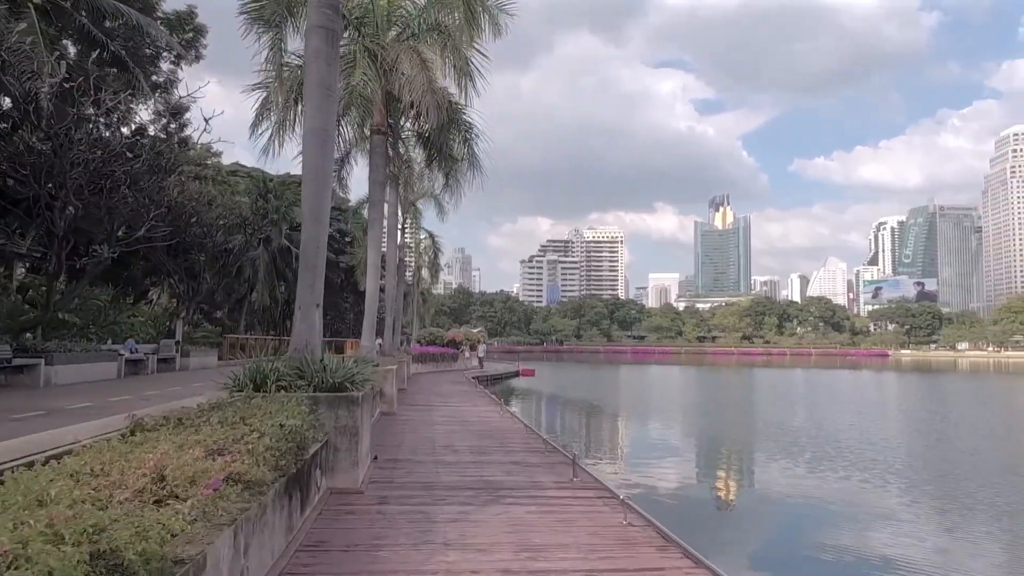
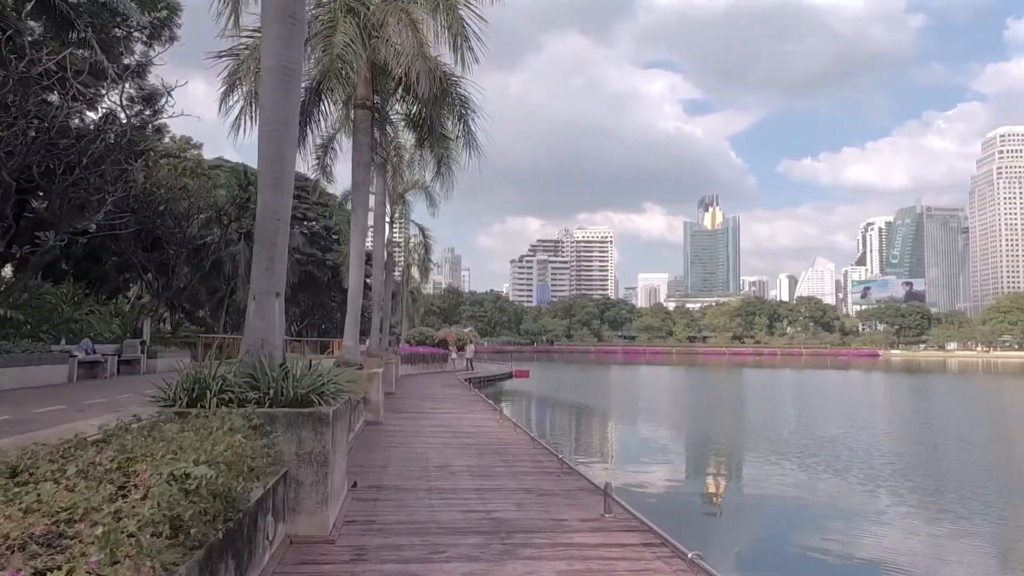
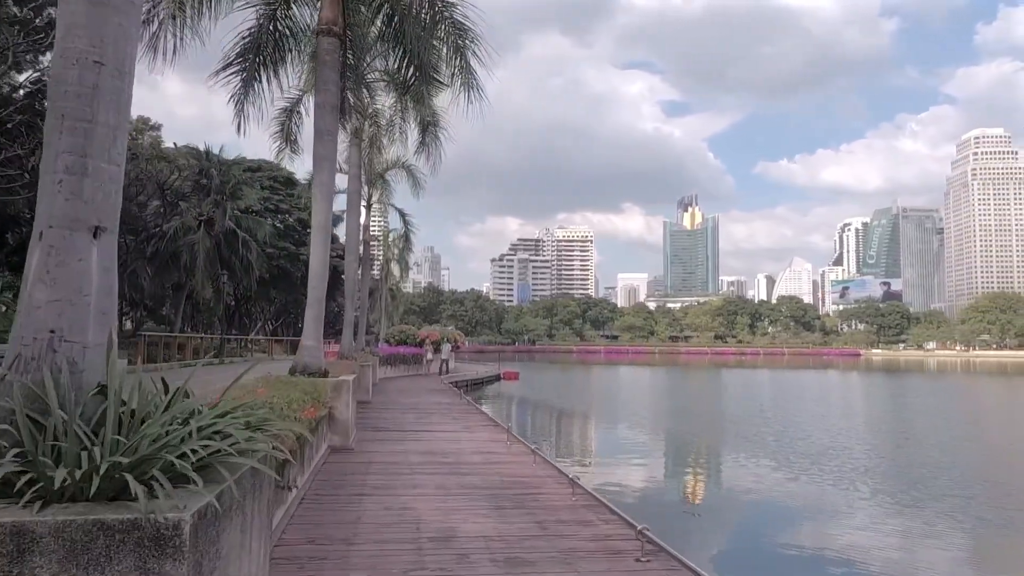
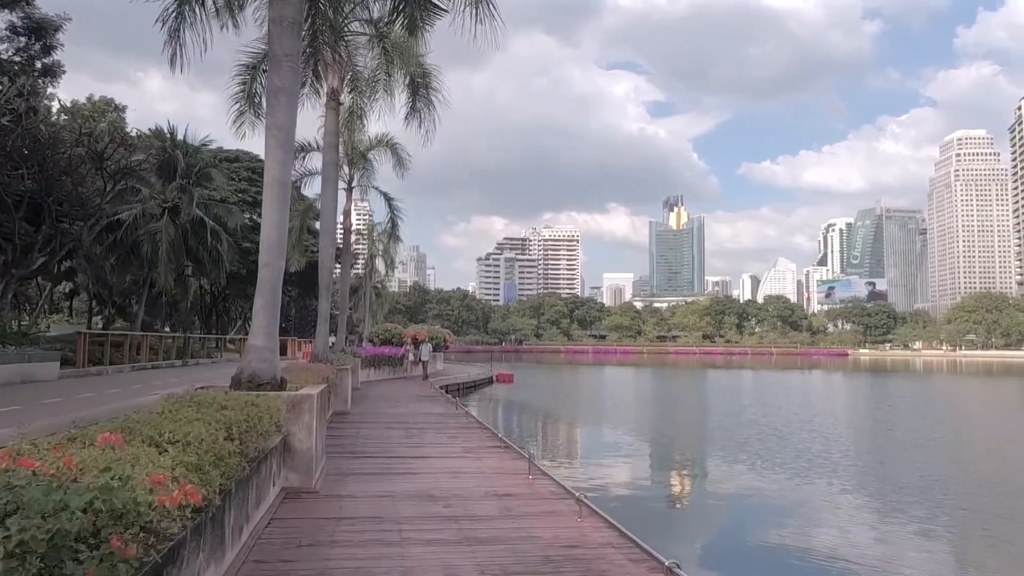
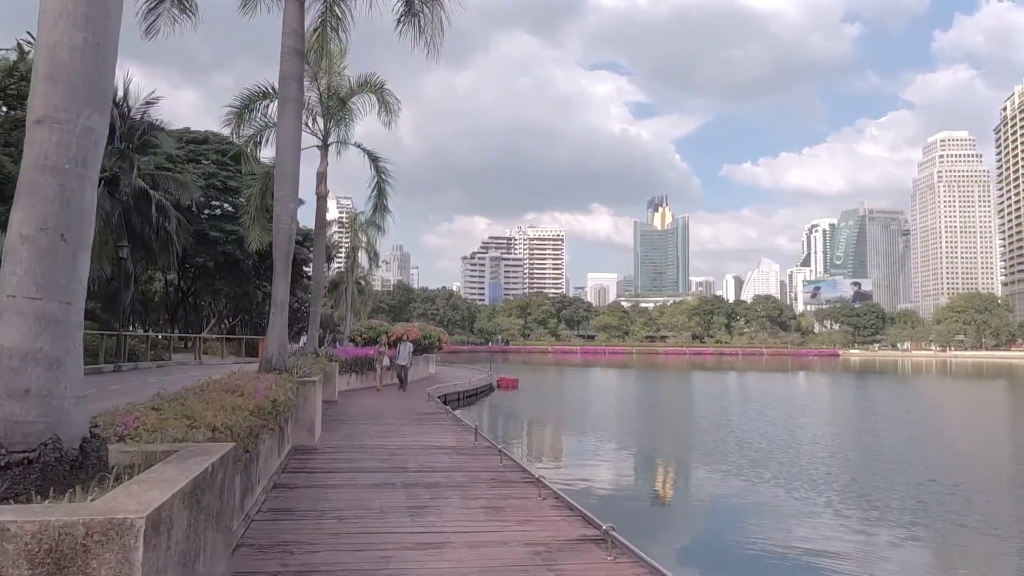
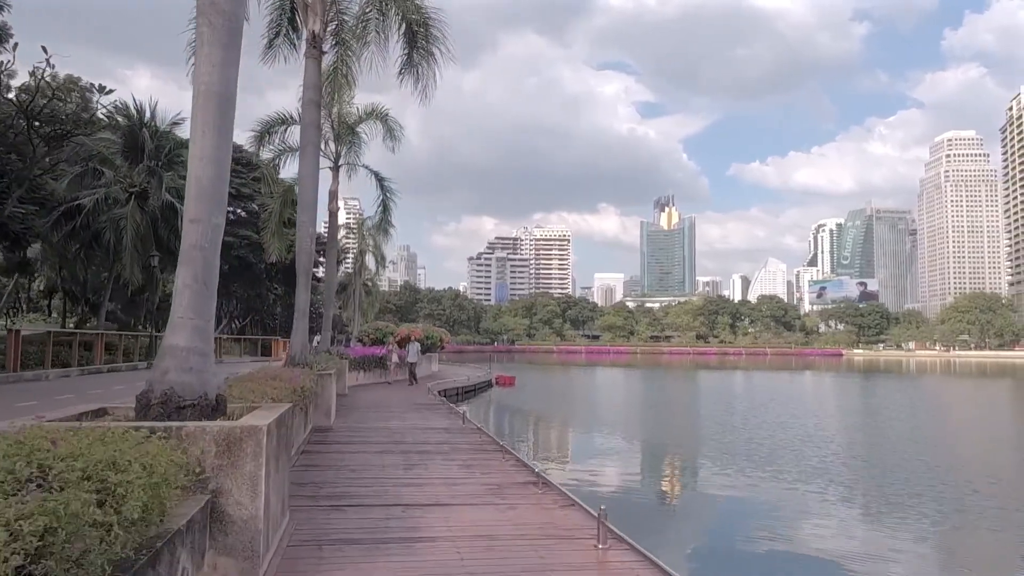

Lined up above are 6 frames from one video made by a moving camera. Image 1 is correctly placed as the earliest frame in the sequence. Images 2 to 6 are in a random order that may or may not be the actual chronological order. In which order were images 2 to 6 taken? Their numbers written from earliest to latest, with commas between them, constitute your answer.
2, 3, 4, 6, 5
